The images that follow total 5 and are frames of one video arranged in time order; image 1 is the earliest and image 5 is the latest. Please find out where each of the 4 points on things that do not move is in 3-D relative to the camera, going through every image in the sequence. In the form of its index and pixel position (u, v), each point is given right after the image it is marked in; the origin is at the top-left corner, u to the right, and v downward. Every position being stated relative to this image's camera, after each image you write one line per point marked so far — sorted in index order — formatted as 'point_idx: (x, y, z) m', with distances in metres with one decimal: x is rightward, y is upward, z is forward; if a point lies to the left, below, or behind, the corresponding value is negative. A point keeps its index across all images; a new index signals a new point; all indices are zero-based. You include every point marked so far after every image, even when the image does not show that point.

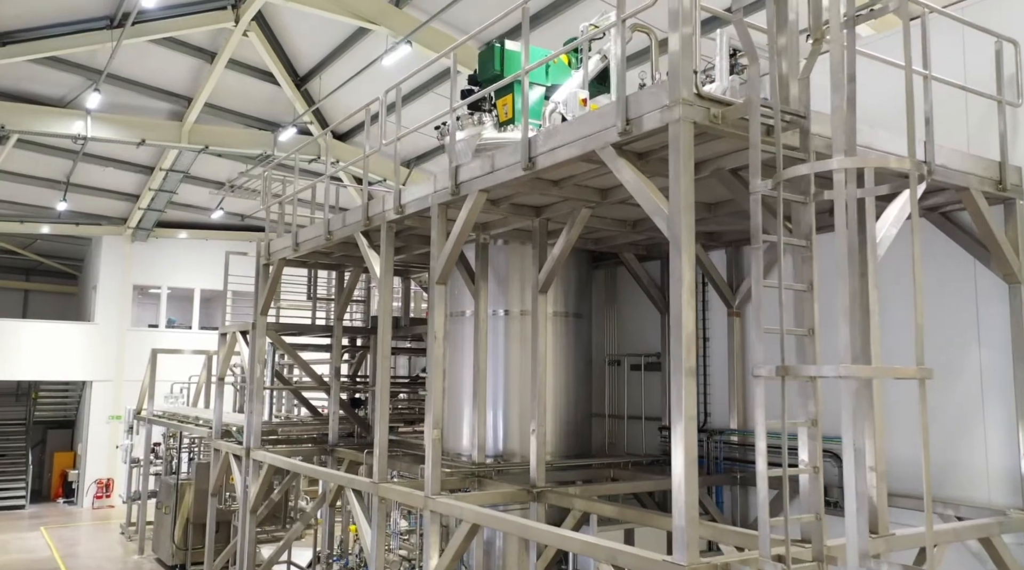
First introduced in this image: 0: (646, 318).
0: (+1.3, -0.3, +8.2) m
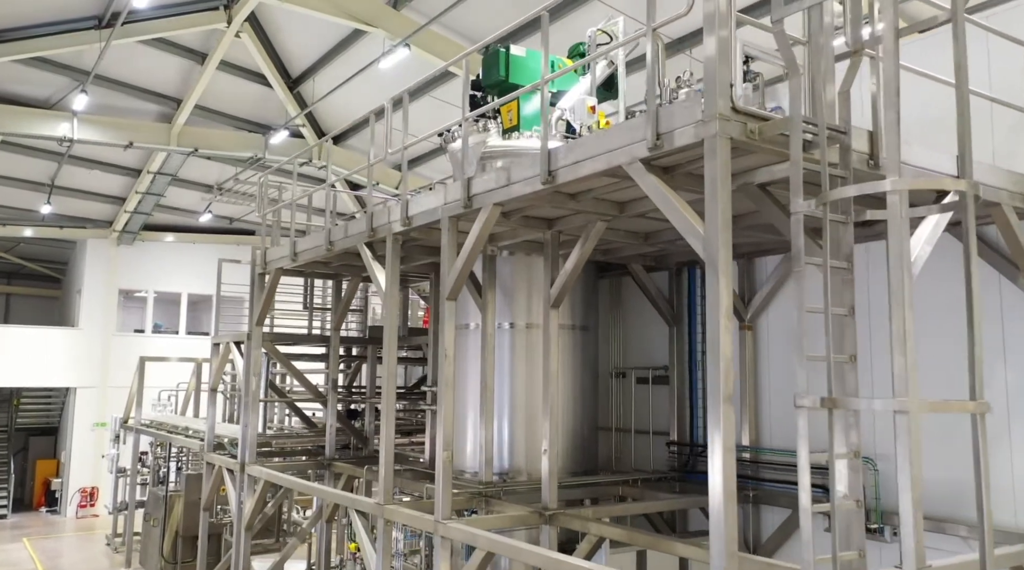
0: (+1.4, -0.4, +8.0) m
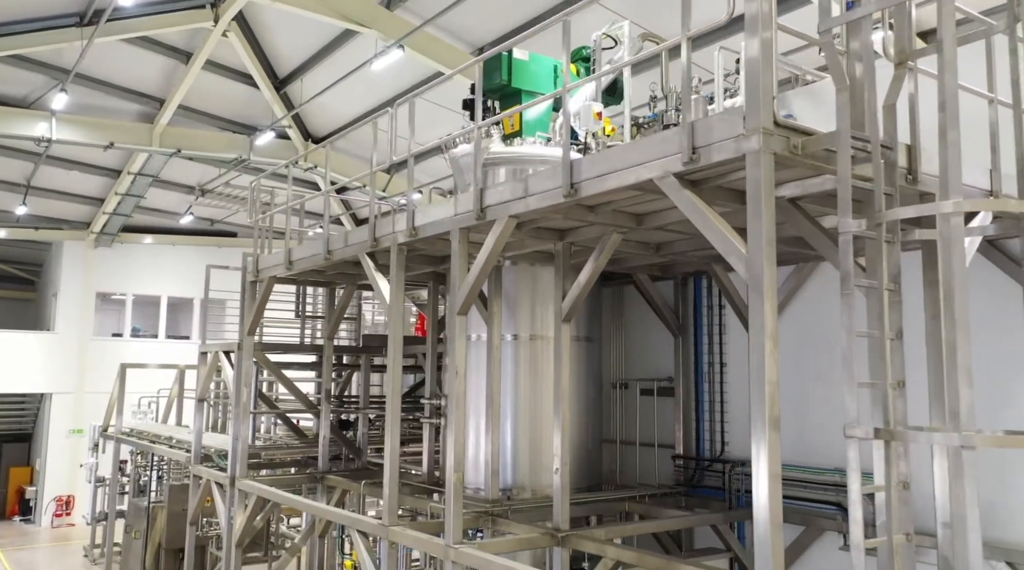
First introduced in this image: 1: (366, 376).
0: (+1.4, -0.5, +7.8) m
1: (-1.7, -1.0, +9.5) m
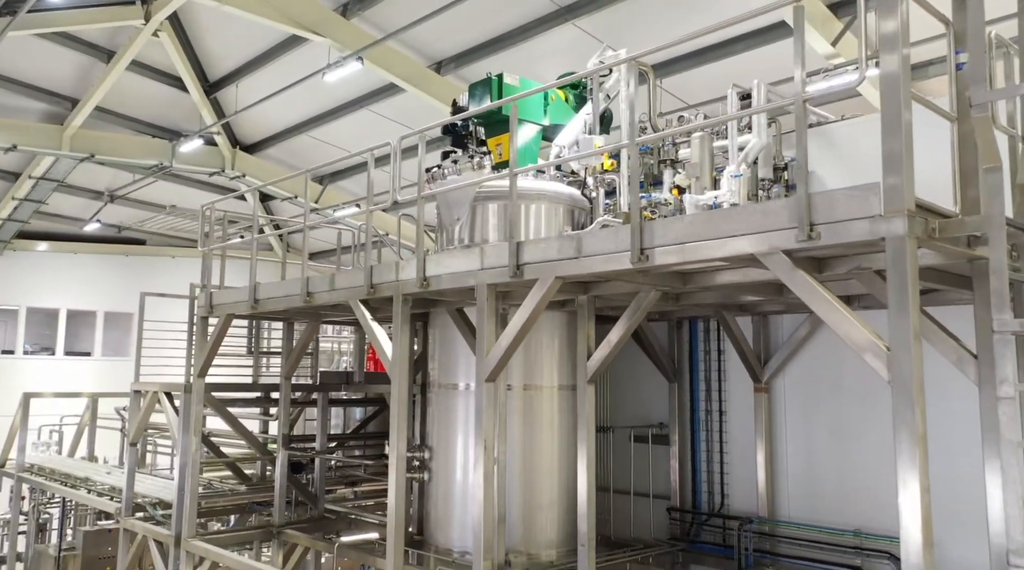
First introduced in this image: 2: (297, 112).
0: (+1.2, -0.9, +7.5) m
1: (-2.0, -1.4, +8.7) m
2: (-3.2, +2.5, +12.2) m
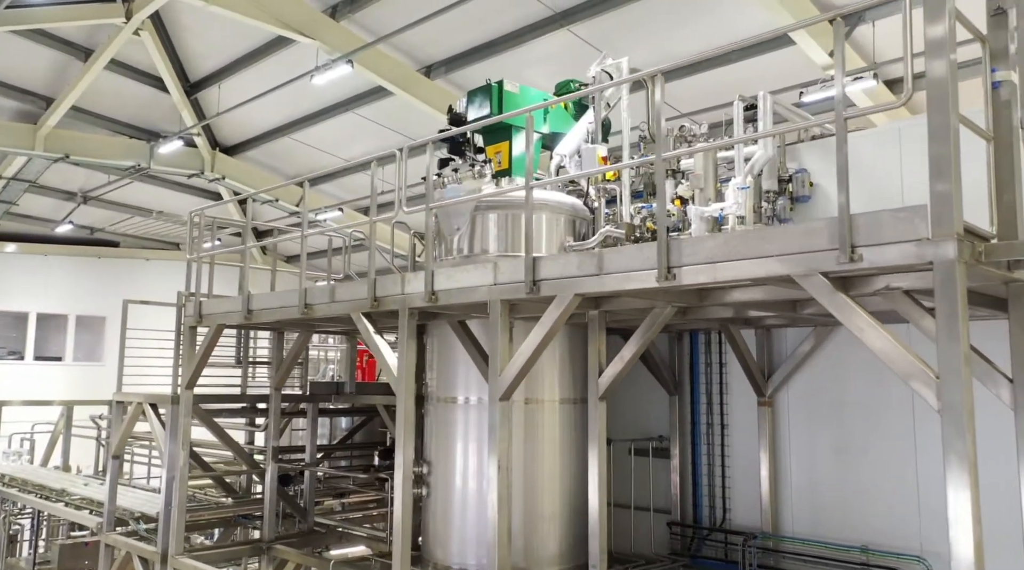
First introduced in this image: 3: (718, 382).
0: (+1.2, -1.0, +7.4) m
1: (-2.0, -1.5, +8.5) m
2: (-3.4, +2.5, +12.0) m
3: (+1.7, -0.8, +7.0) m
